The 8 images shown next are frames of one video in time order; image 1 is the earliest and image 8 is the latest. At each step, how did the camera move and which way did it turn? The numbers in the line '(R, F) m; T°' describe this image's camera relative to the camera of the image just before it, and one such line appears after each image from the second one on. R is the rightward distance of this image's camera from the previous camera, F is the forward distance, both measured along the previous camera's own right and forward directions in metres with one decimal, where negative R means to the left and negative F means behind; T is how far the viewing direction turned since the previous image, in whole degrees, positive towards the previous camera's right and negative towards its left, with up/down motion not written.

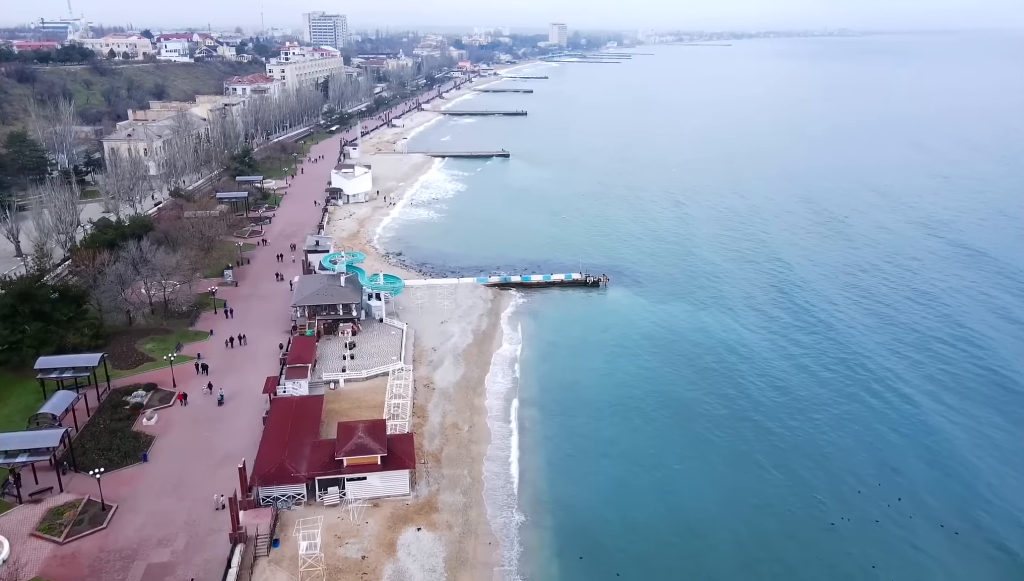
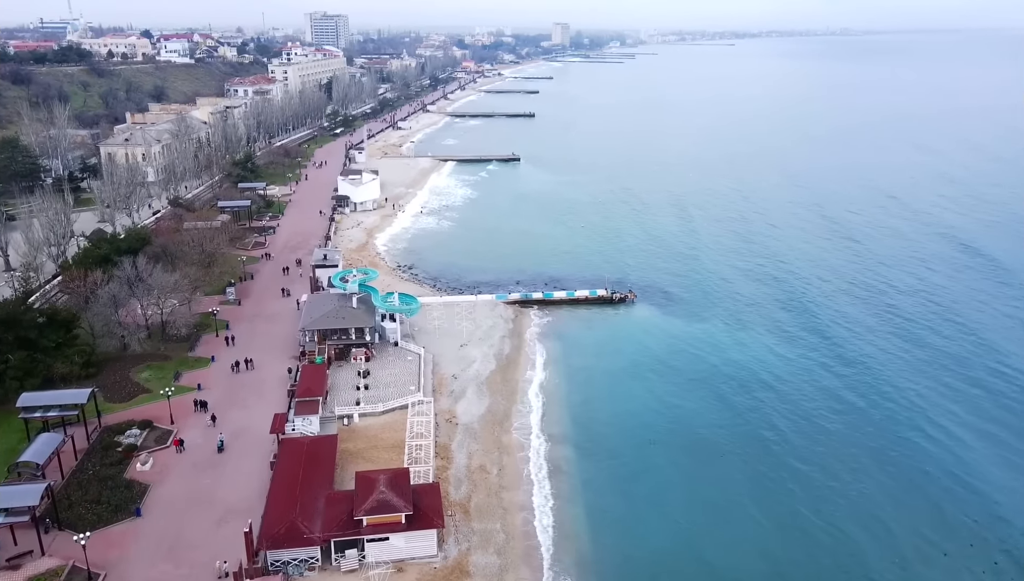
(-1.1, +2.6) m; 0°
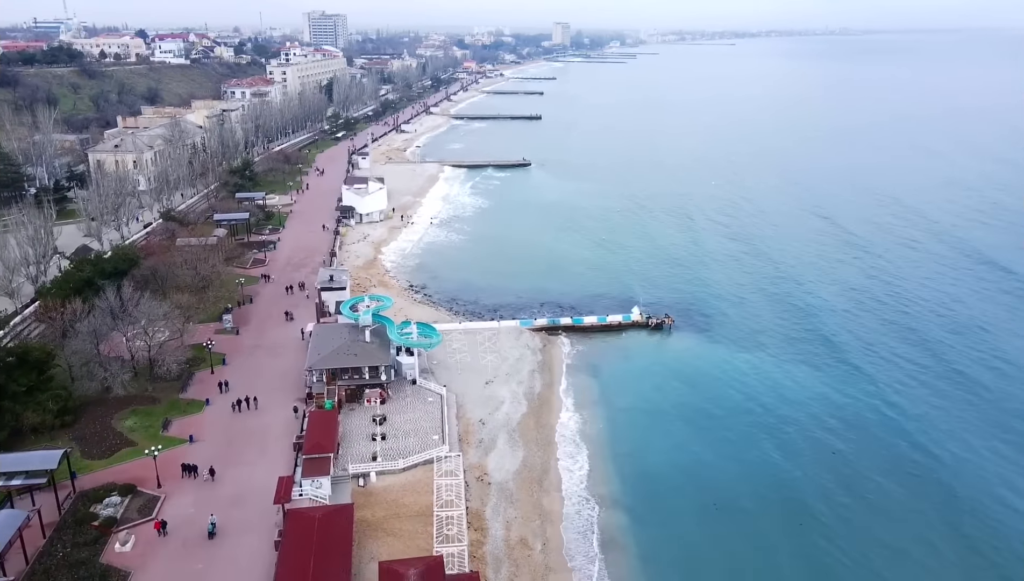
(-1.3, +3.5) m; 0°
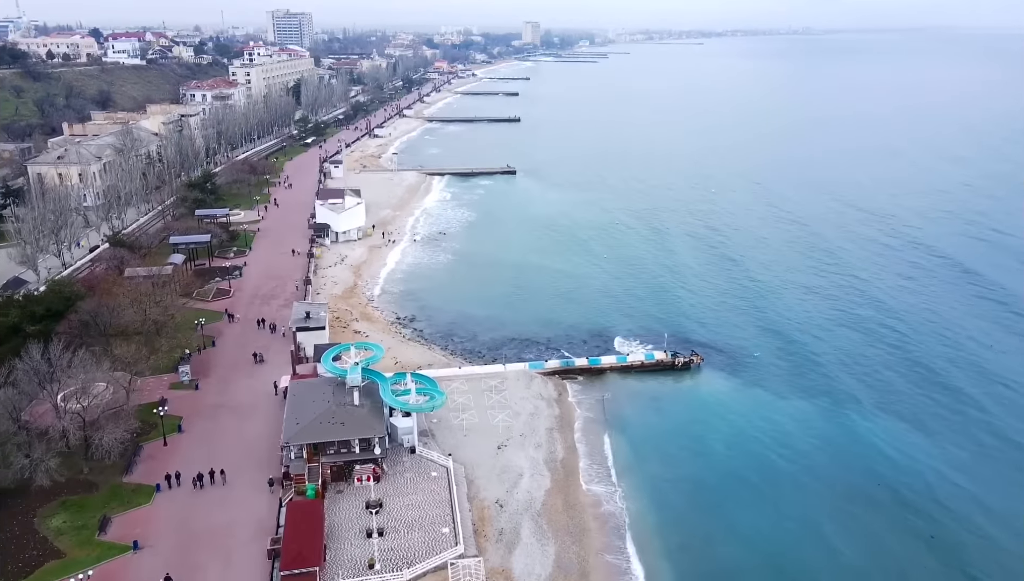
(-1.5, +4.7) m; +2°
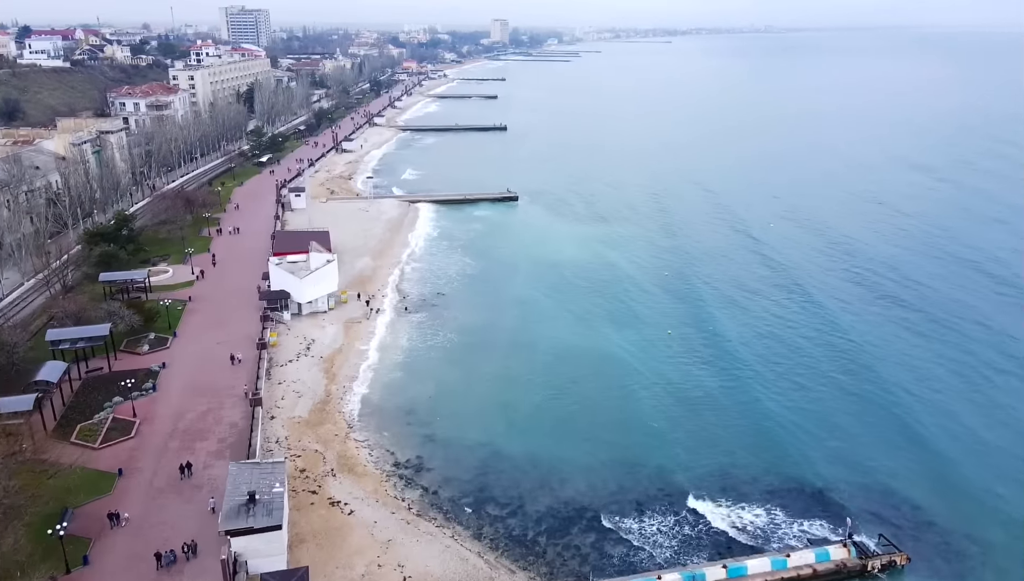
(-2.8, +12.4) m; +3°
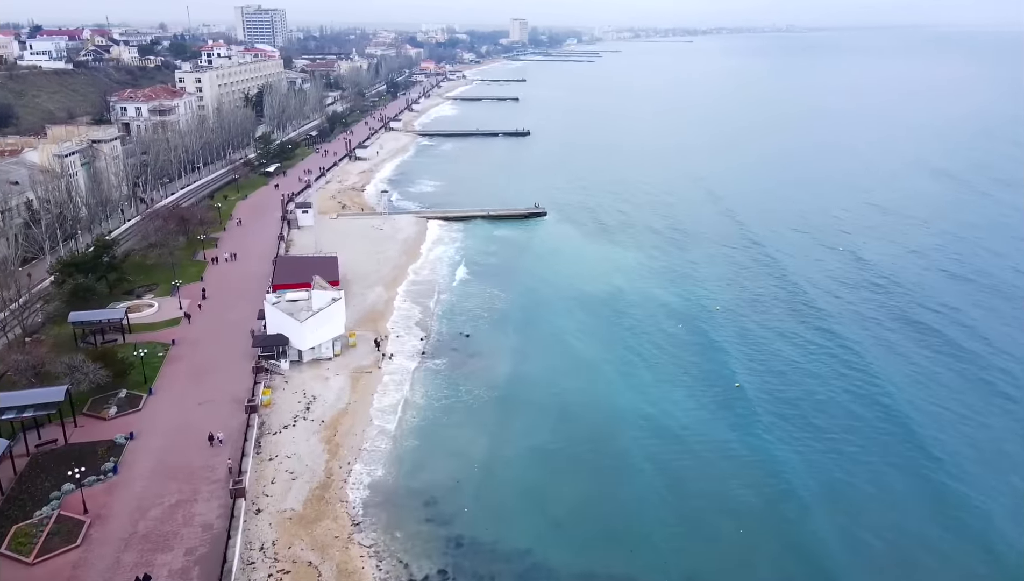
(-0.8, +5.1) m; -1°
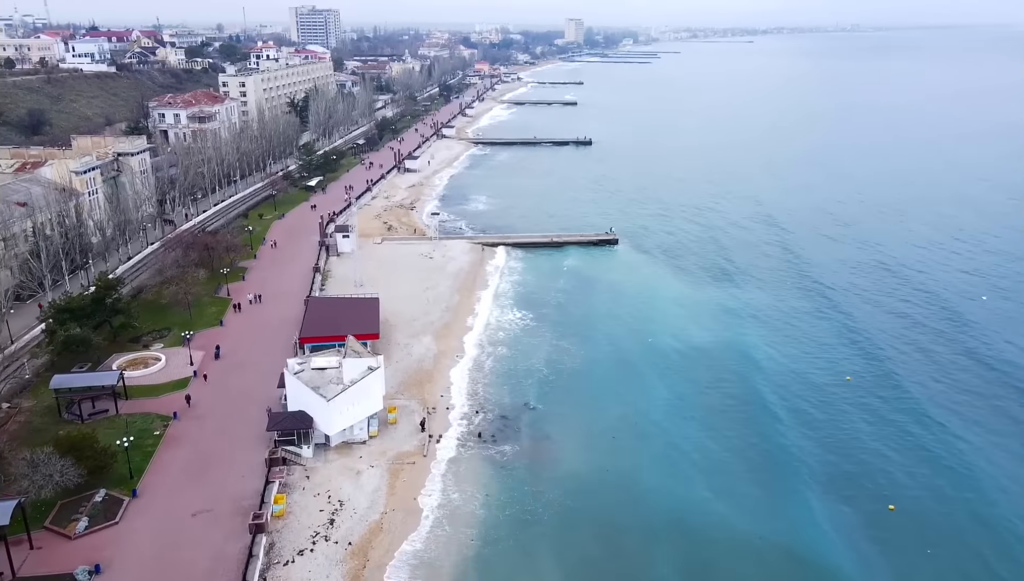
(-1.1, +6.2) m; -4°
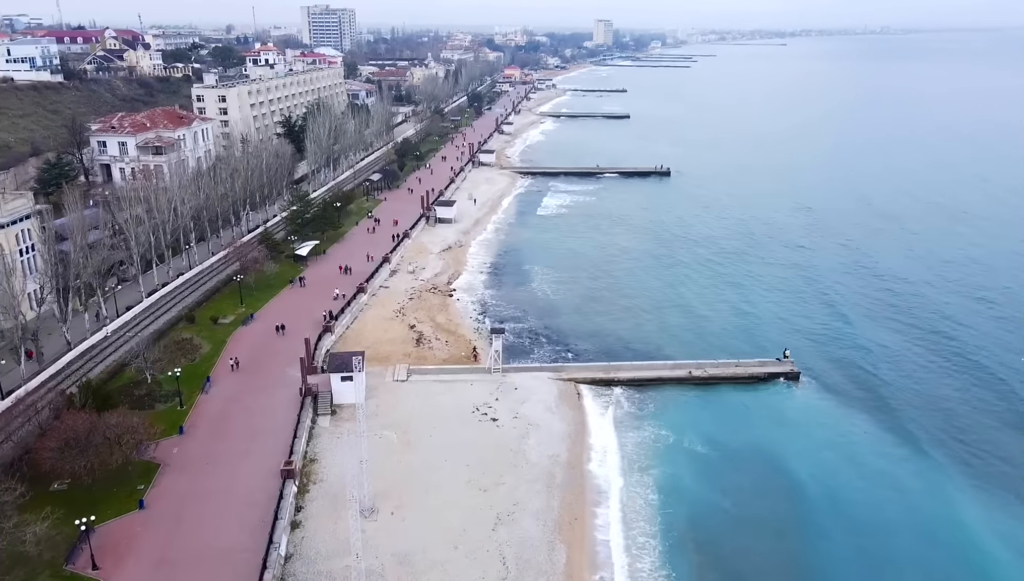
(-3.6, +18.1) m; -1°
